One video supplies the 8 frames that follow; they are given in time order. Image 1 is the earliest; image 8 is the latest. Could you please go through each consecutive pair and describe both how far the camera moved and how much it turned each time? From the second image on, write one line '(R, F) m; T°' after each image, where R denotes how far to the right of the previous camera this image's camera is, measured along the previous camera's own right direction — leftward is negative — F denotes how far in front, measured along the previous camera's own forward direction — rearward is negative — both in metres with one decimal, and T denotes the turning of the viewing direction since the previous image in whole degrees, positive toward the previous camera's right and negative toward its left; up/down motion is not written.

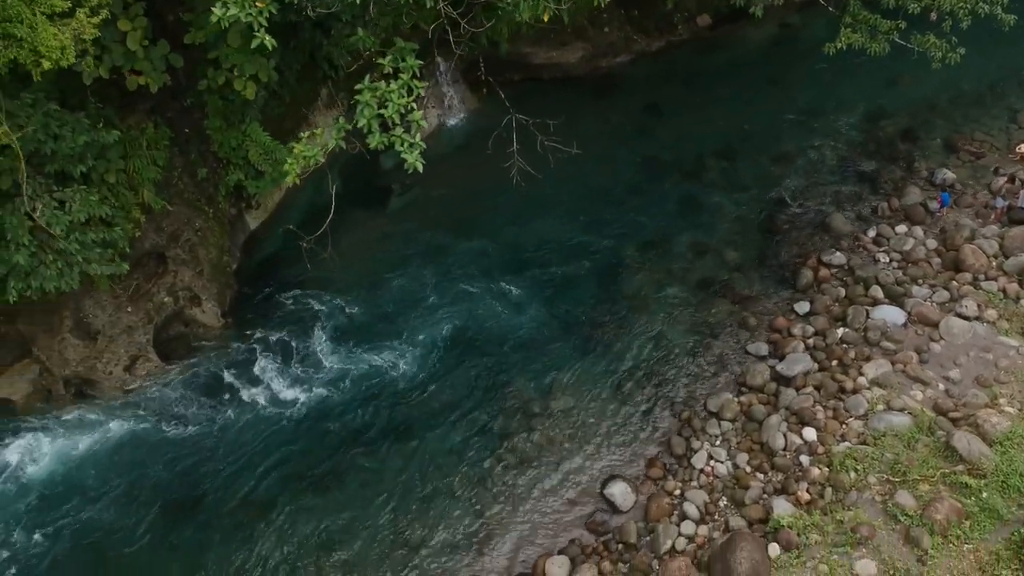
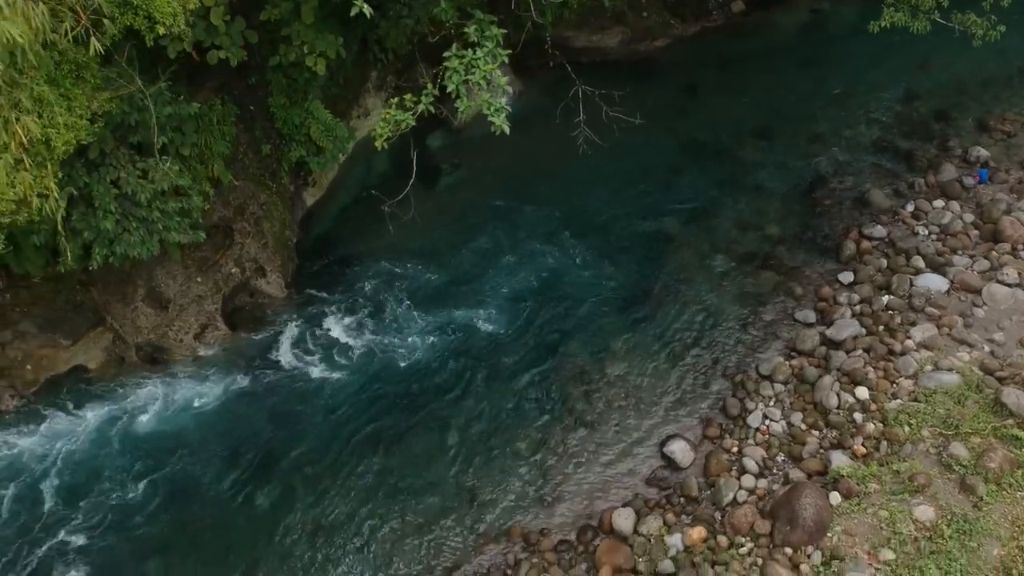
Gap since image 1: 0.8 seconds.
(-0.6, -0.3) m; 0°
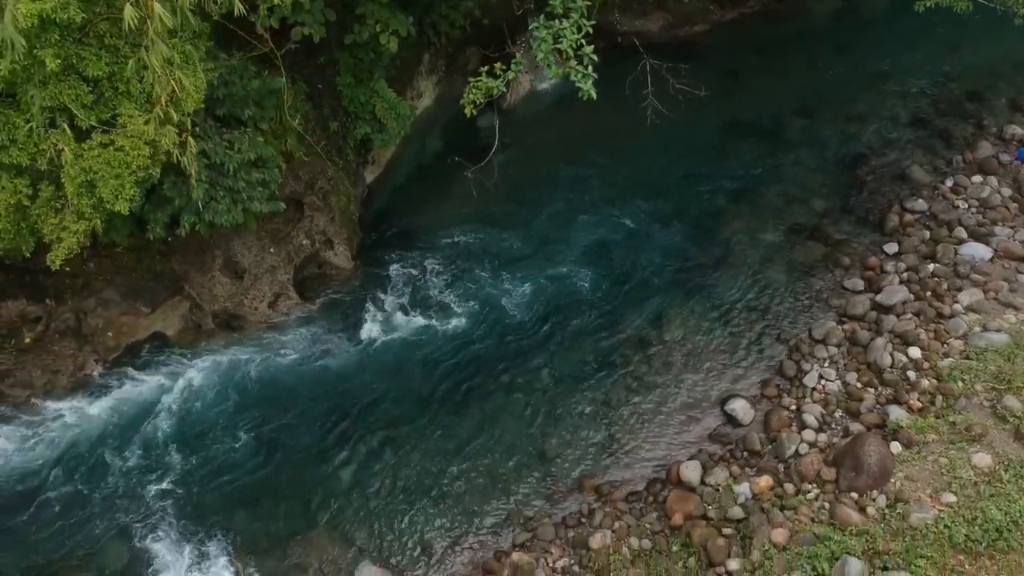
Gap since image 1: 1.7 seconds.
(-0.7, -0.4) m; 0°
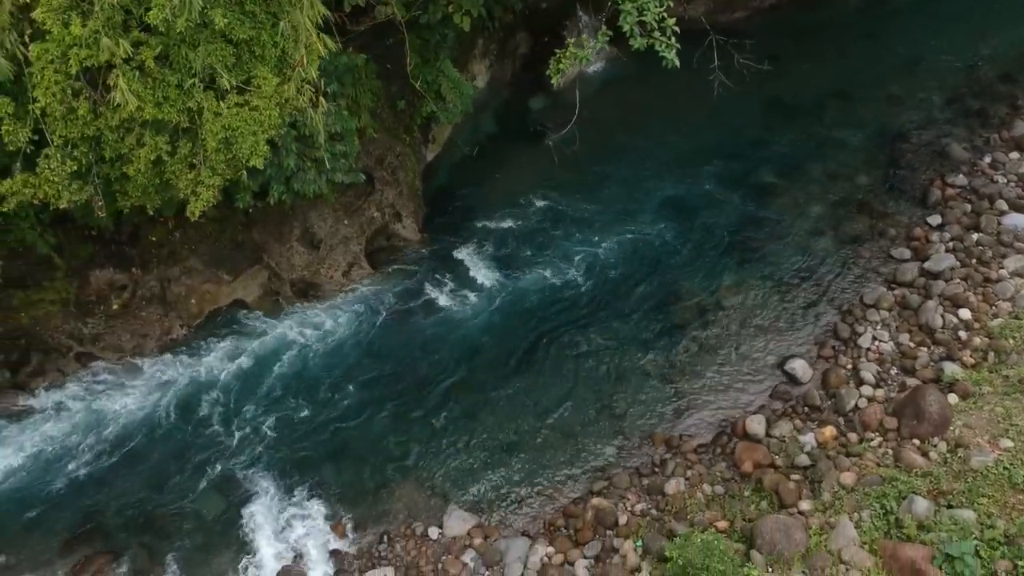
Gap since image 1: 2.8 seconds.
(-0.7, -0.4) m; 0°
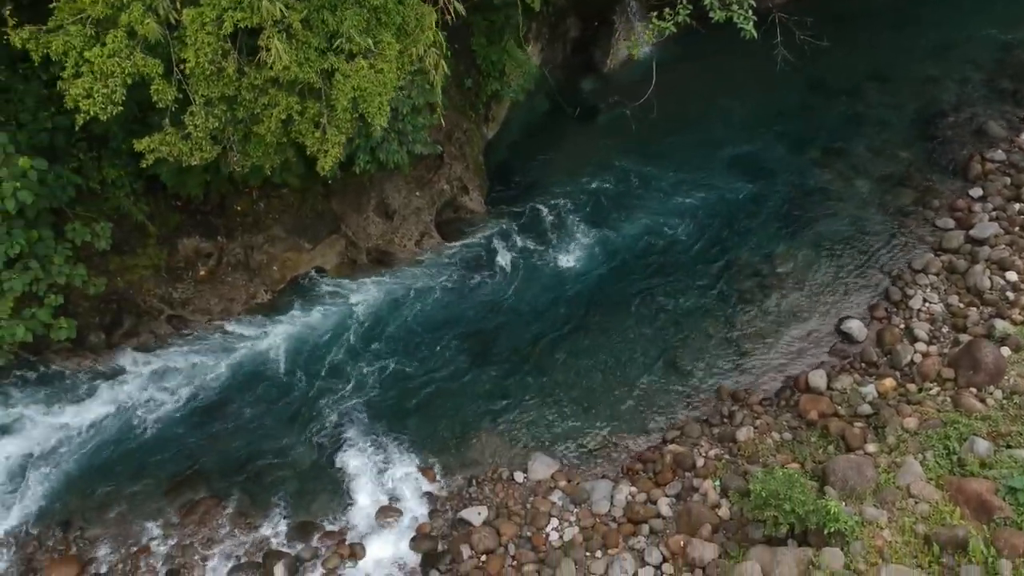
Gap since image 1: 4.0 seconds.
(-0.8, -0.5) m; 0°
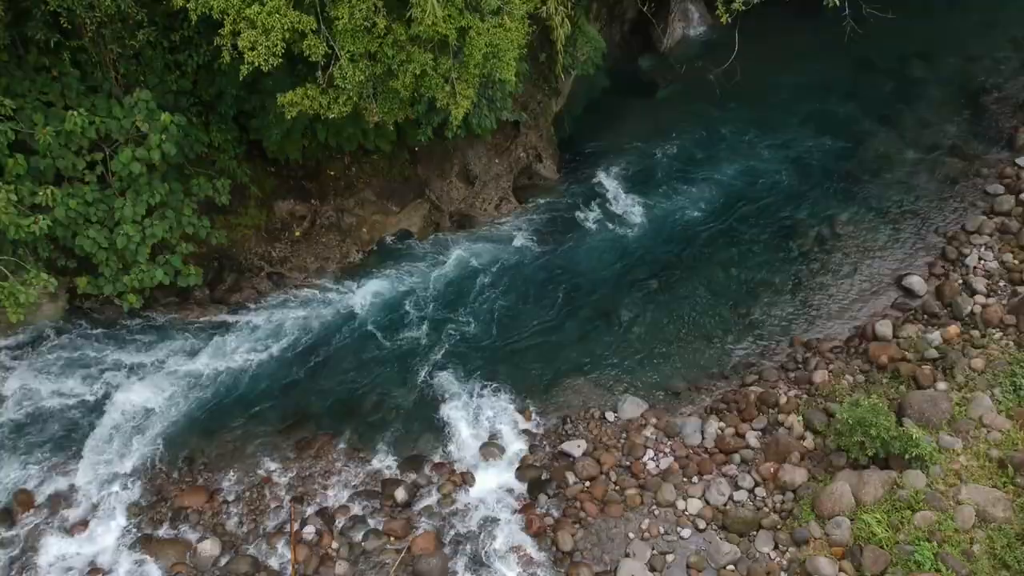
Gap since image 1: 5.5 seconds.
(-0.9, -0.6) m; 0°
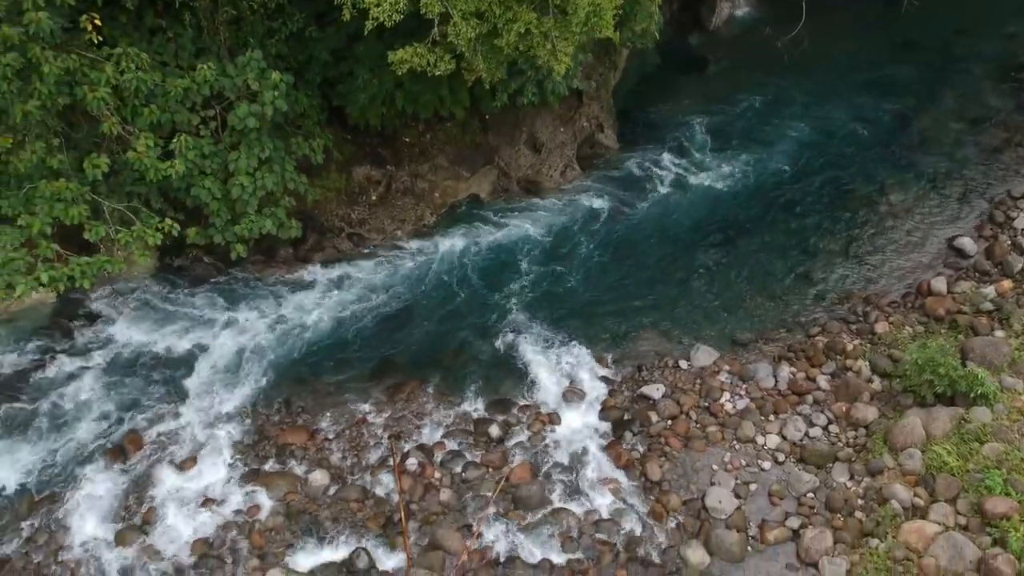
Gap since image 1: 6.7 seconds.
(-0.9, -0.5) m; 0°
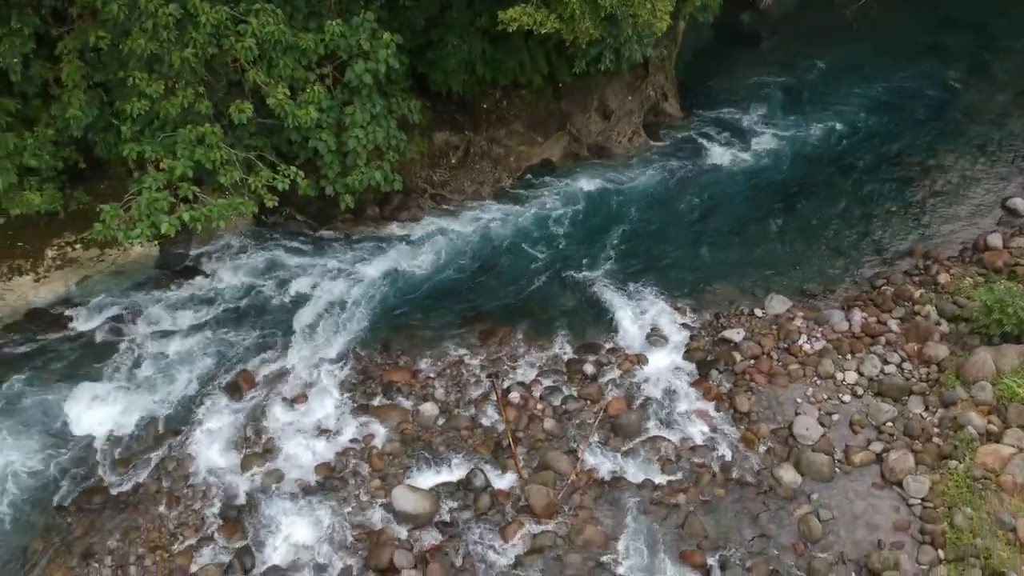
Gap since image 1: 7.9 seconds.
(-1.0, -0.6) m; 0°
